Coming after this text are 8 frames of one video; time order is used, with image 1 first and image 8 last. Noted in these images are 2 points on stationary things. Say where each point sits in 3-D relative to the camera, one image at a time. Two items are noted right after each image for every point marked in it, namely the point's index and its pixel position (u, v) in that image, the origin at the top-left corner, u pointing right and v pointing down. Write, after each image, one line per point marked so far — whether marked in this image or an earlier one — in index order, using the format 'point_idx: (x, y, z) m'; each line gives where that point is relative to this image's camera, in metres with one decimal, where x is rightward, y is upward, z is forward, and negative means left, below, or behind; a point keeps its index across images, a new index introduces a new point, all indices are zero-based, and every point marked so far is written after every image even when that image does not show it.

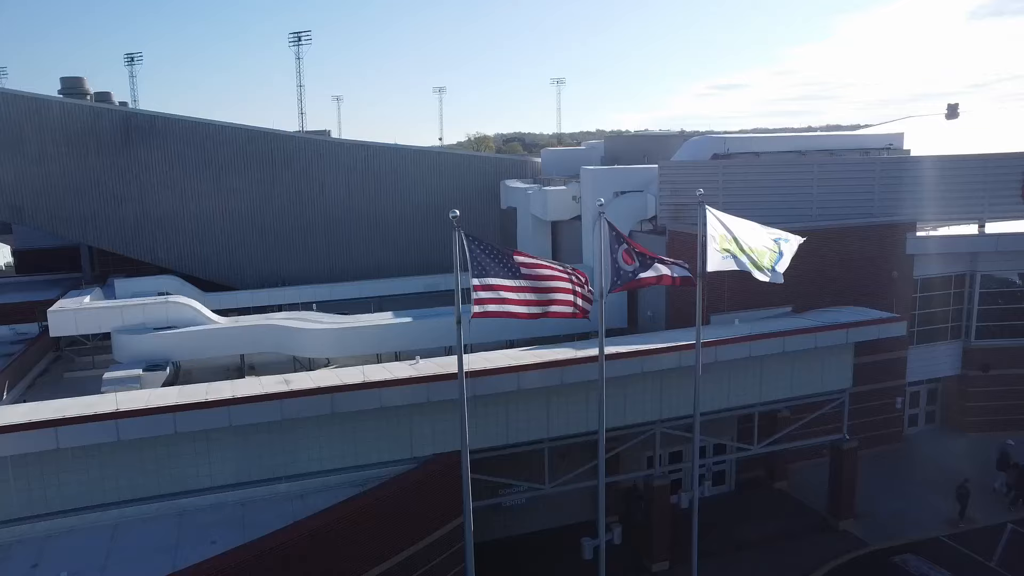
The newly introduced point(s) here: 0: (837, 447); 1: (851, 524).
0: (+8.0, -3.9, +18.7) m
1: (+8.5, -5.9, +19.0) m
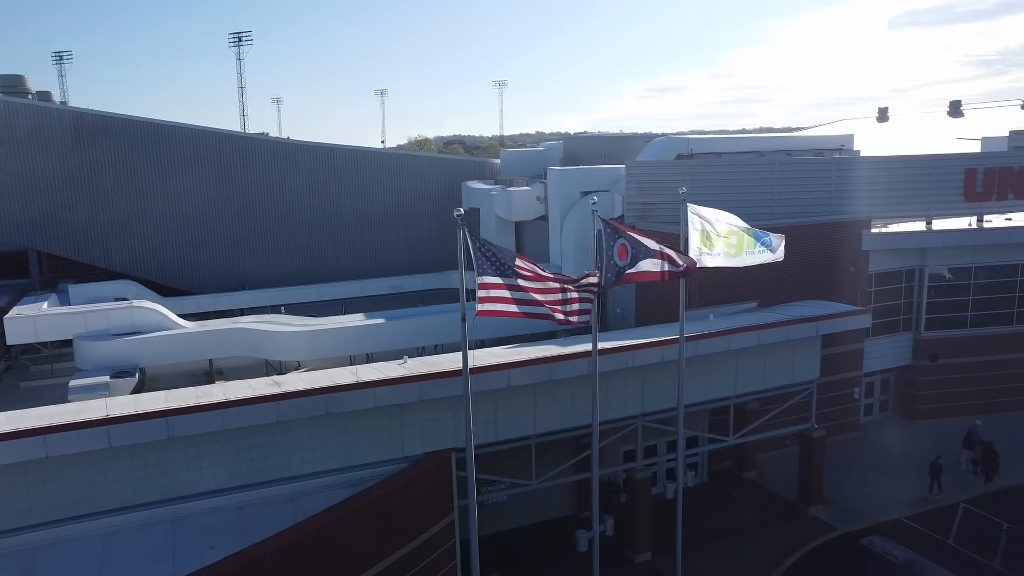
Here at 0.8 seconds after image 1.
0: (+7.5, -3.8, +19.4) m
1: (+8.0, -5.8, +19.8) m
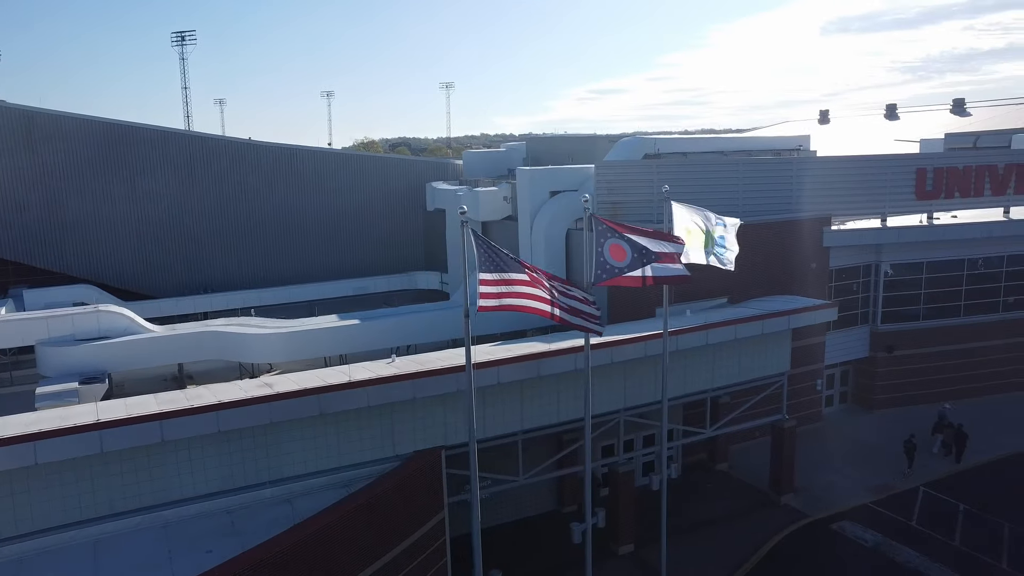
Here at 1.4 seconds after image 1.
0: (+7.0, -3.7, +20.0) m
1: (+7.5, -5.6, +20.4) m
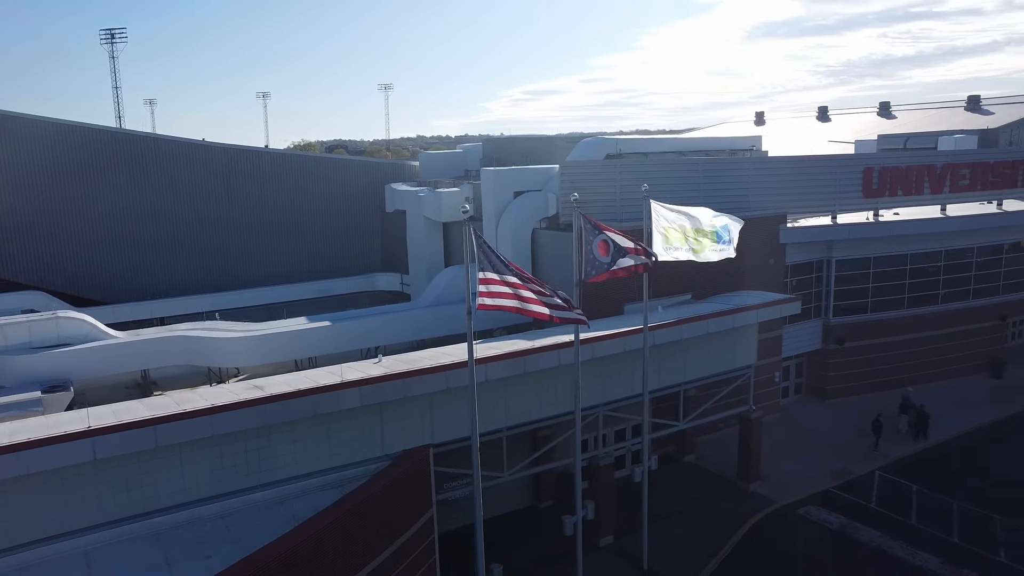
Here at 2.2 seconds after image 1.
0: (+6.3, -3.5, +20.7) m
1: (+6.8, -5.5, +21.2) m
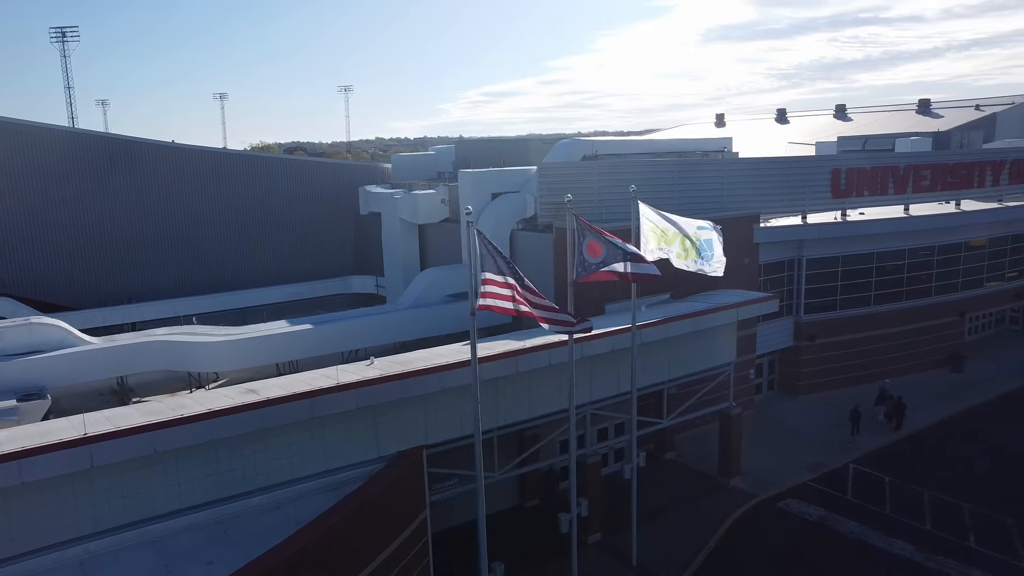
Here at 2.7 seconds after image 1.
0: (+5.9, -3.5, +21.1) m
1: (+6.4, -5.5, +21.6) m
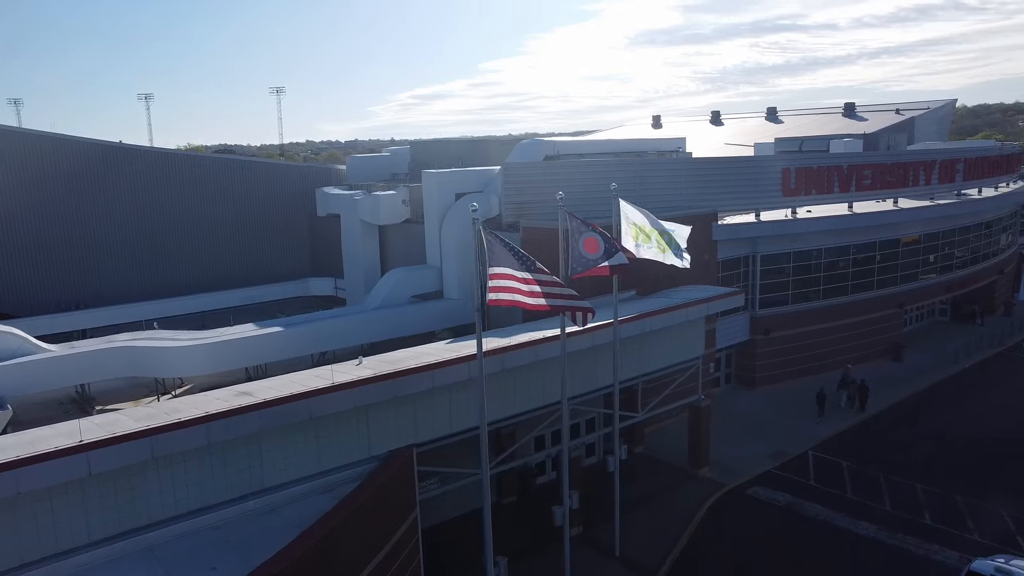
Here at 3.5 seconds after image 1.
0: (+5.2, -3.4, +21.7) m
1: (+5.7, -5.3, +22.2) m
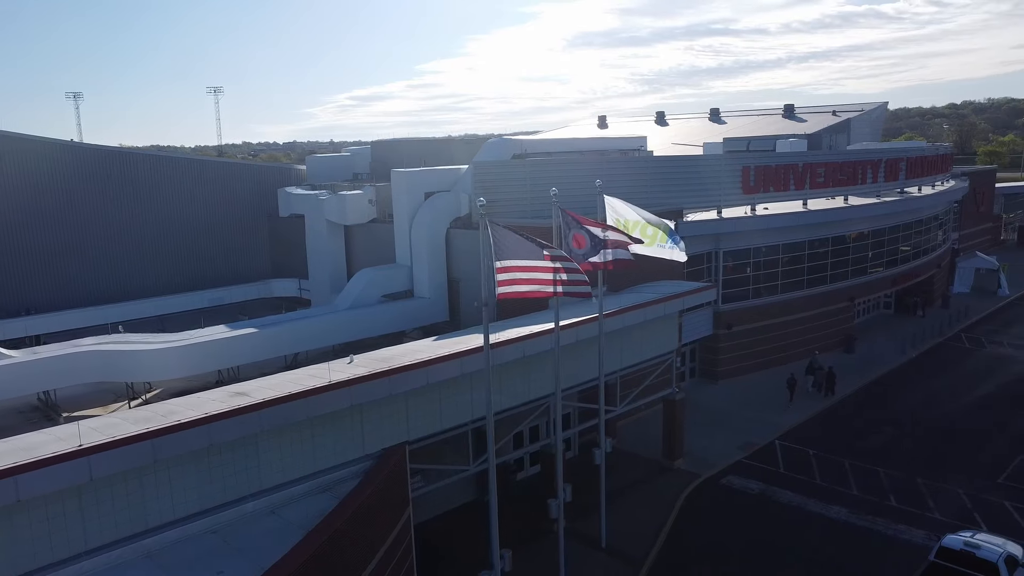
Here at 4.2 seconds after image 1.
0: (+4.6, -3.2, +22.2) m
1: (+5.0, -5.2, +22.7) m
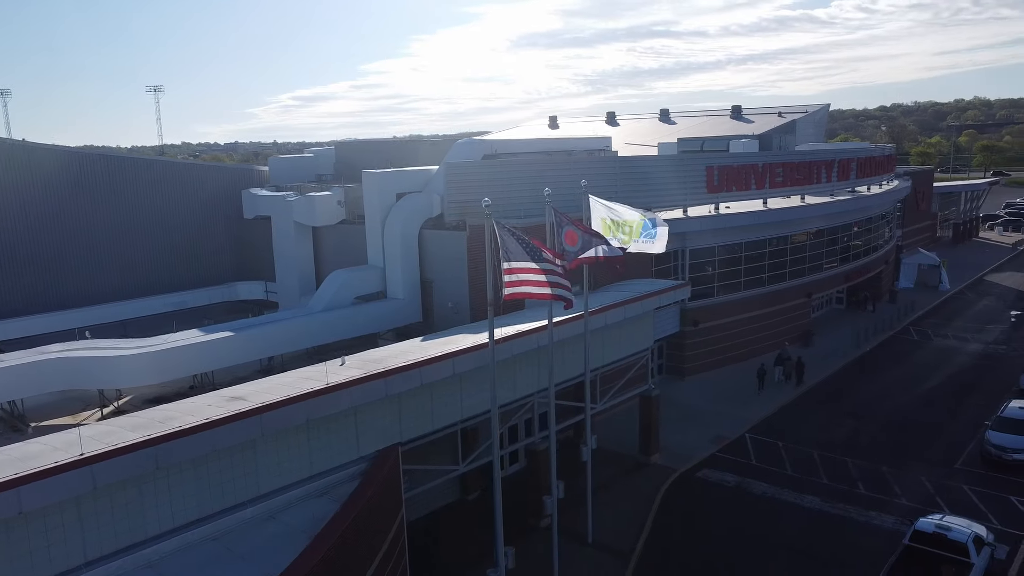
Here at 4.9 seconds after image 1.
0: (+3.9, -3.2, +22.6) m
1: (+4.4, -5.1, +23.1) m
